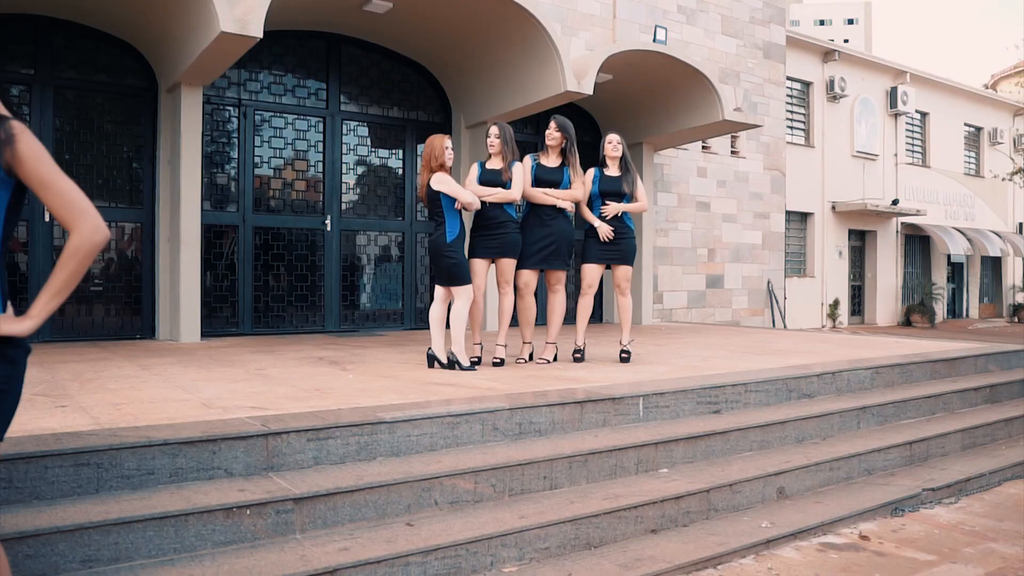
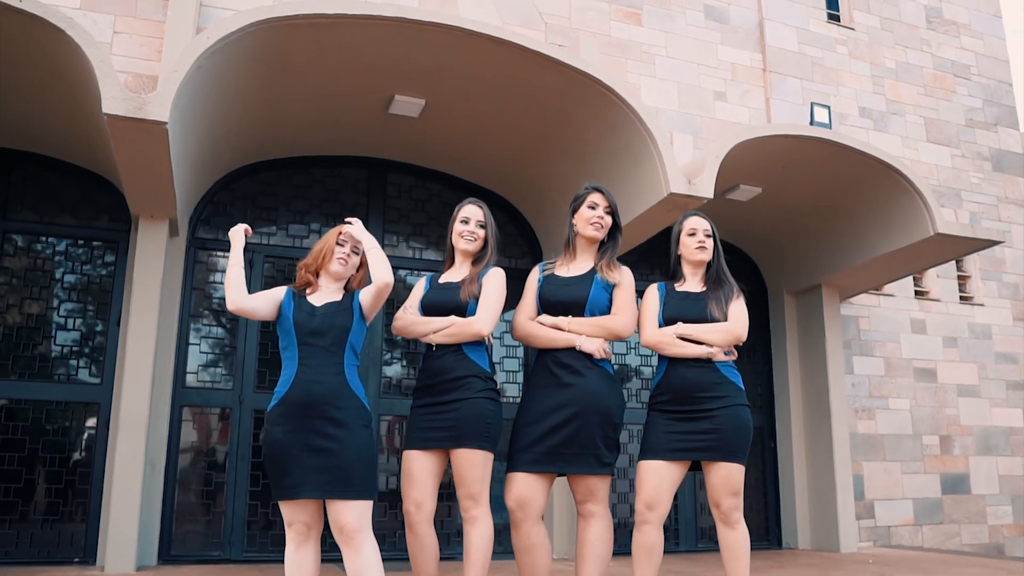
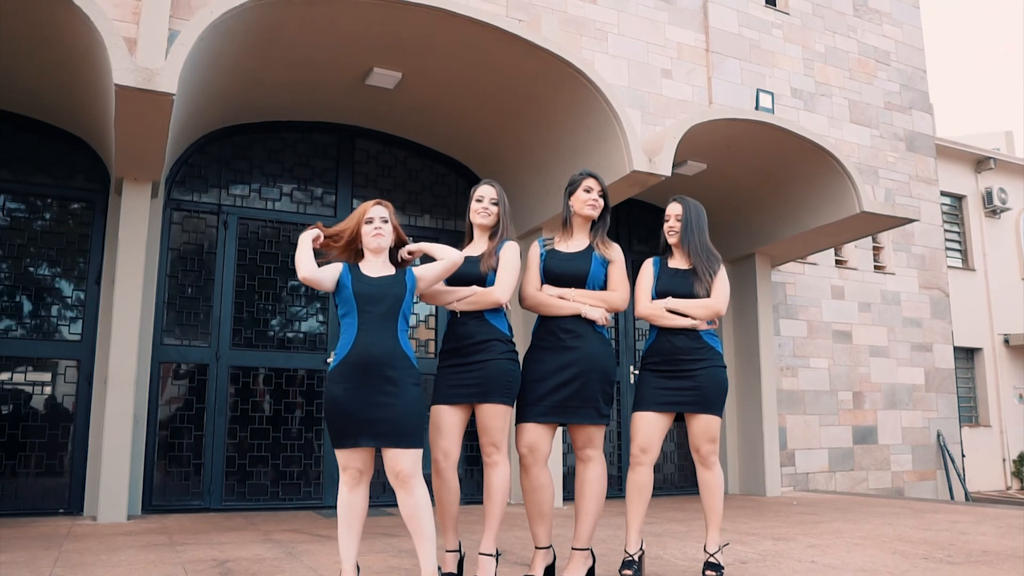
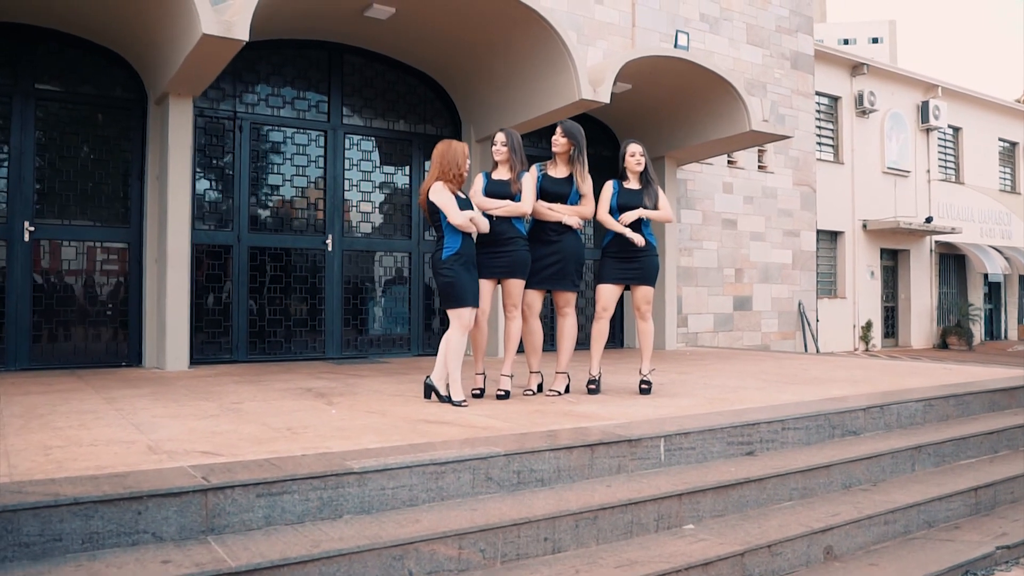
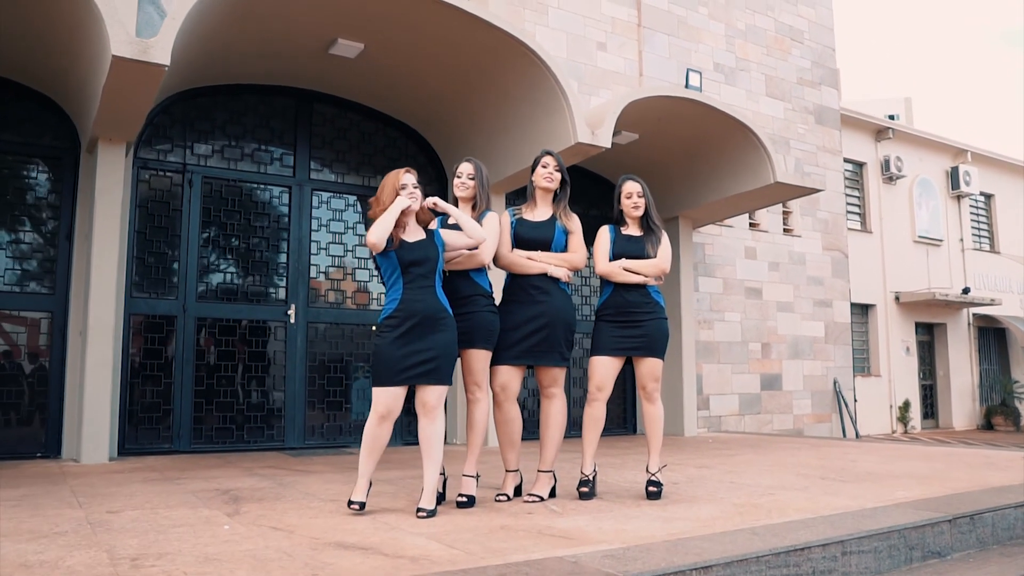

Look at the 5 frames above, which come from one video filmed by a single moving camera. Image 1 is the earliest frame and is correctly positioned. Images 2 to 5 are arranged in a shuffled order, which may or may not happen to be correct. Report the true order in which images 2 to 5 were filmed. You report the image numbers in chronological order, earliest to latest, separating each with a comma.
4, 5, 3, 2
